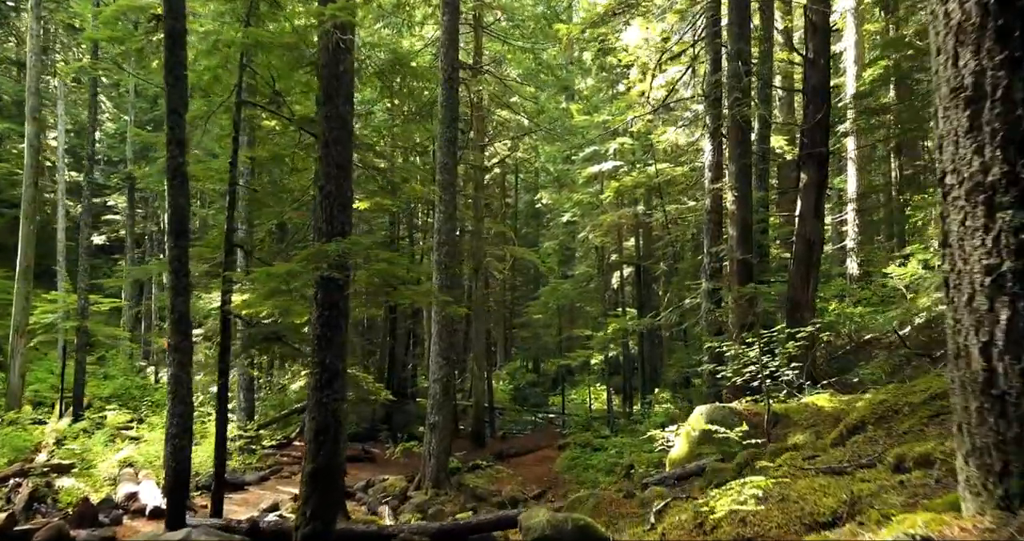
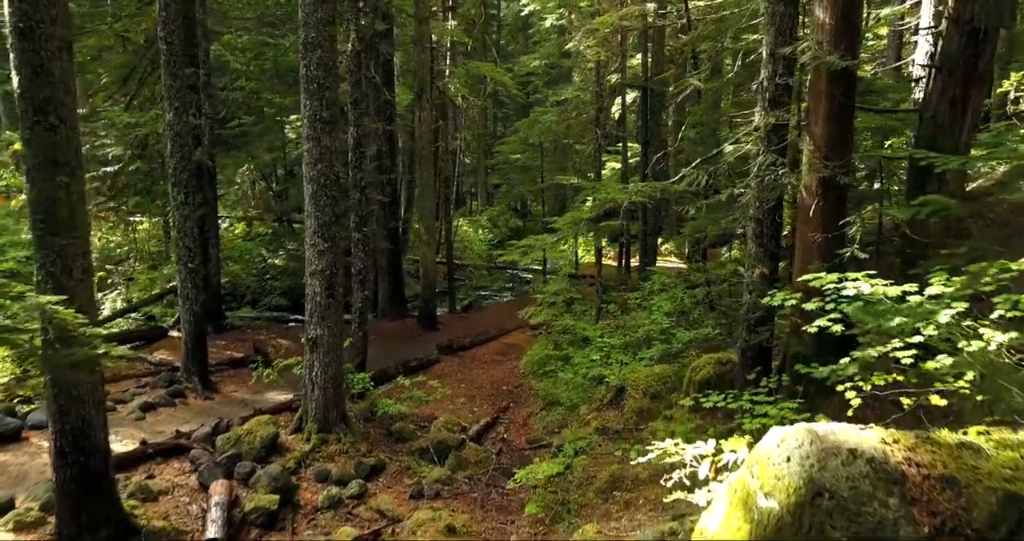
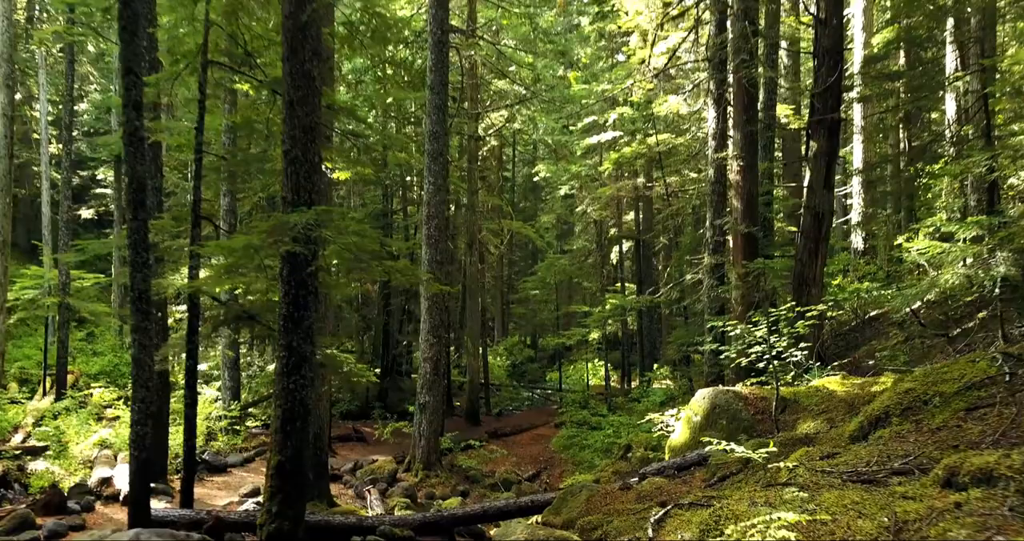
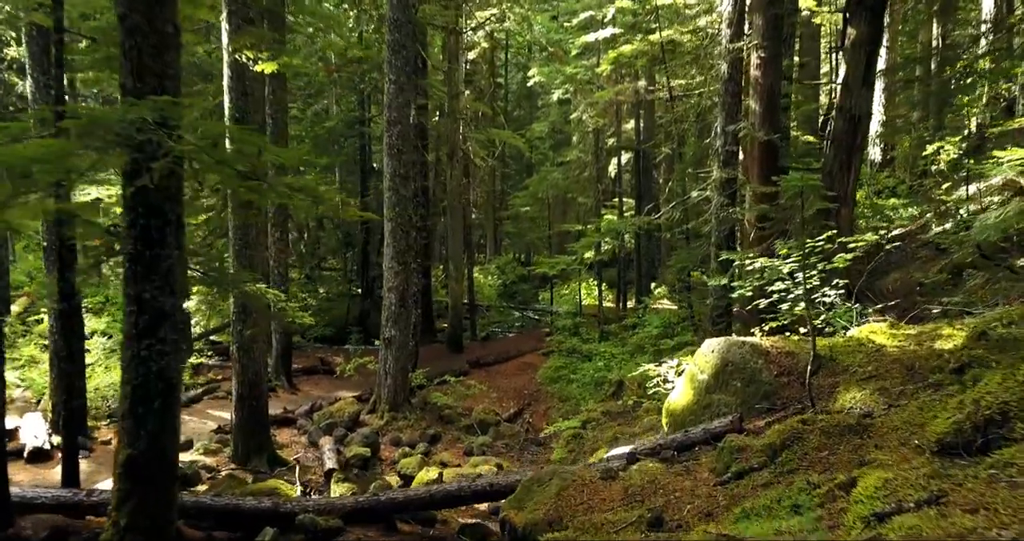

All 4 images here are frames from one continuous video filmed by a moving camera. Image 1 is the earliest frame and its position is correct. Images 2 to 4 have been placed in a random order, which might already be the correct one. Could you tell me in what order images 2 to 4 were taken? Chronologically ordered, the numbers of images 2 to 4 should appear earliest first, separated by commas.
3, 4, 2
